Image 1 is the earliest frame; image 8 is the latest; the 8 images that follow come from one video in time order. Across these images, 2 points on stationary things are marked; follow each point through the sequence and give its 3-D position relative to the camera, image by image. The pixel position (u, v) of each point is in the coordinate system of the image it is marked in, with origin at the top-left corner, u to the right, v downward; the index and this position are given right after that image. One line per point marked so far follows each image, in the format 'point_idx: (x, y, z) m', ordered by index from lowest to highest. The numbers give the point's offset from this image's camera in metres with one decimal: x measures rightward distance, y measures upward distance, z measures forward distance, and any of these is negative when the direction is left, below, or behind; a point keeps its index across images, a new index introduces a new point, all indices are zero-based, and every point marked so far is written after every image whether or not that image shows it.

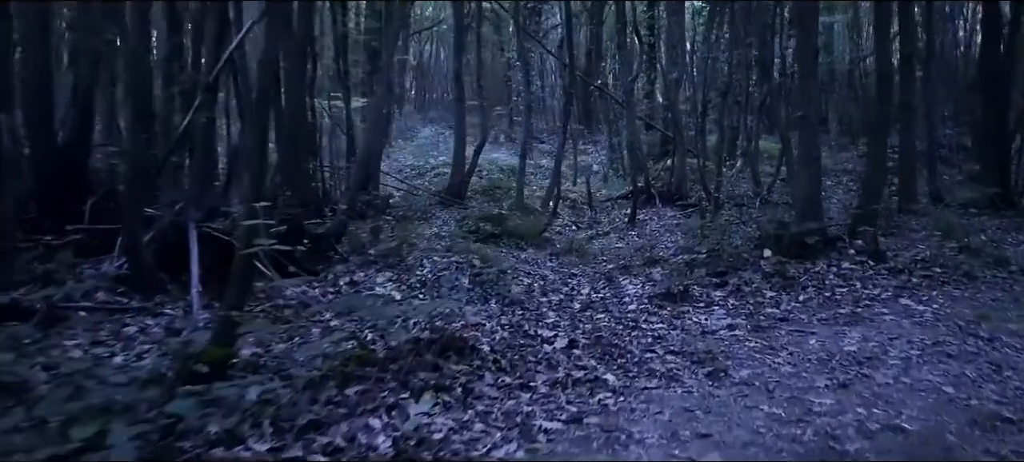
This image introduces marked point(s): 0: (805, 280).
0: (+1.5, -0.3, +8.1) m
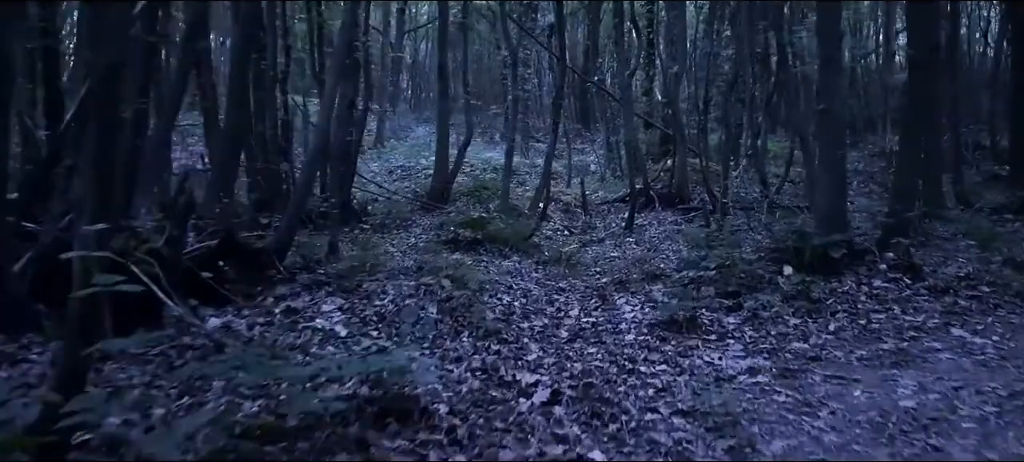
0: (+1.4, -0.3, +6.9) m
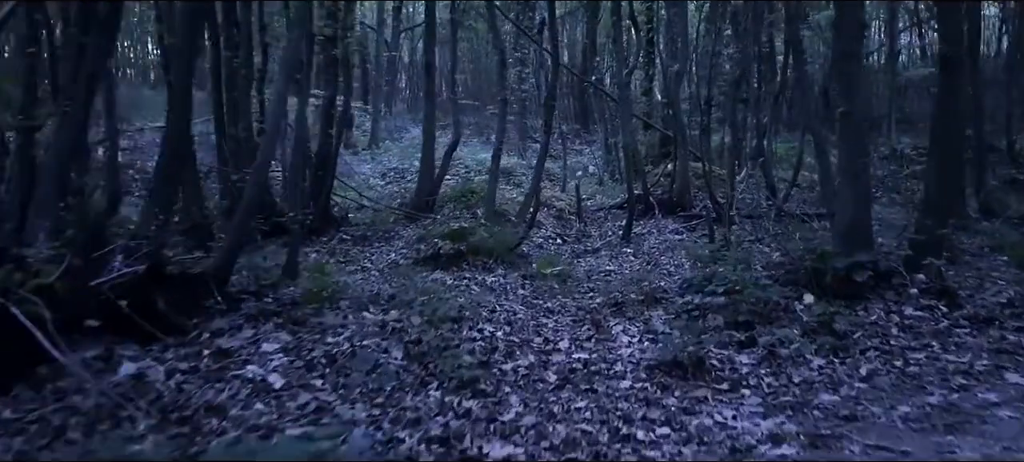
0: (+1.3, -0.4, +5.9) m
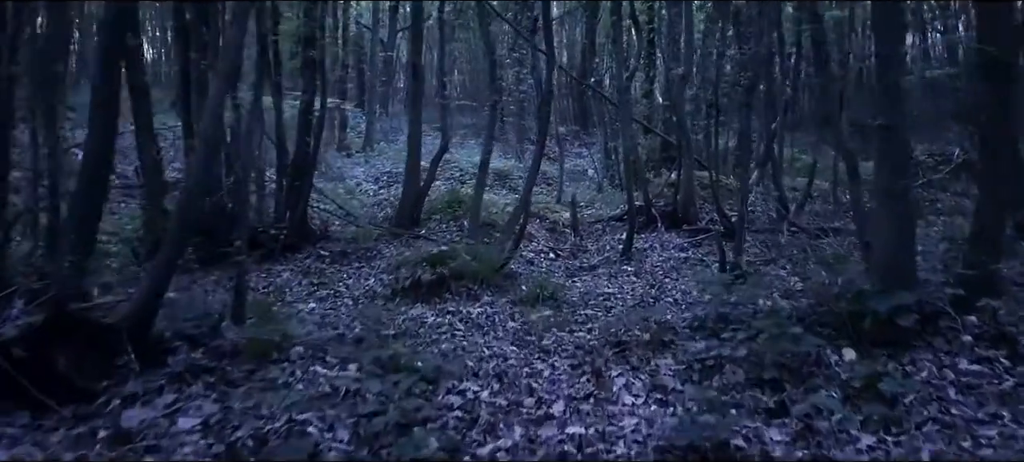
0: (+1.2, -0.5, +4.9) m
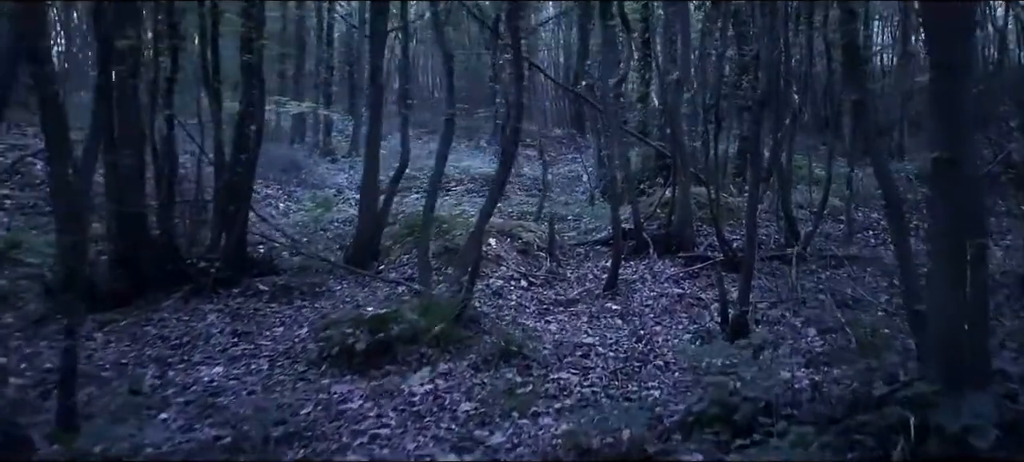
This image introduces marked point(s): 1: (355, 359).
0: (+1.0, -0.8, +3.2) m
1: (-0.7, -0.6, +7.4) m
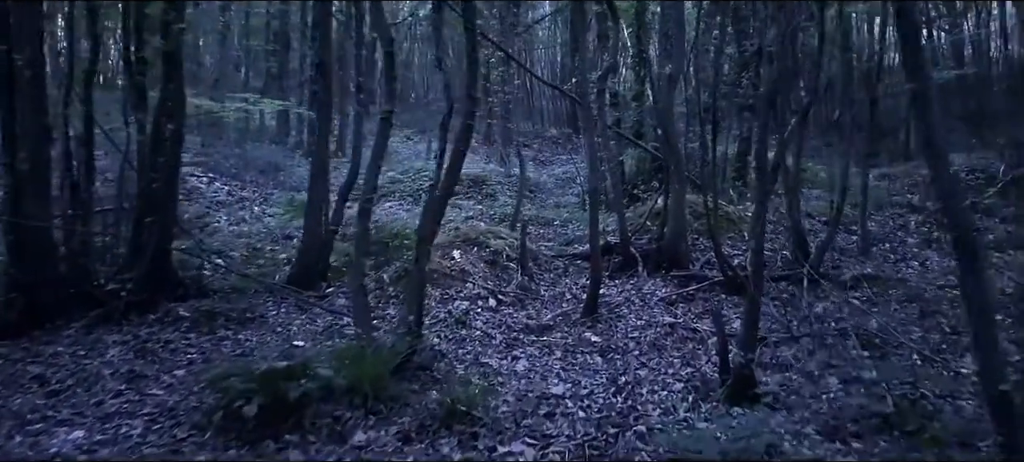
0: (+0.8, -0.9, +1.6) m
1: (-0.9, -0.7, +5.8) m
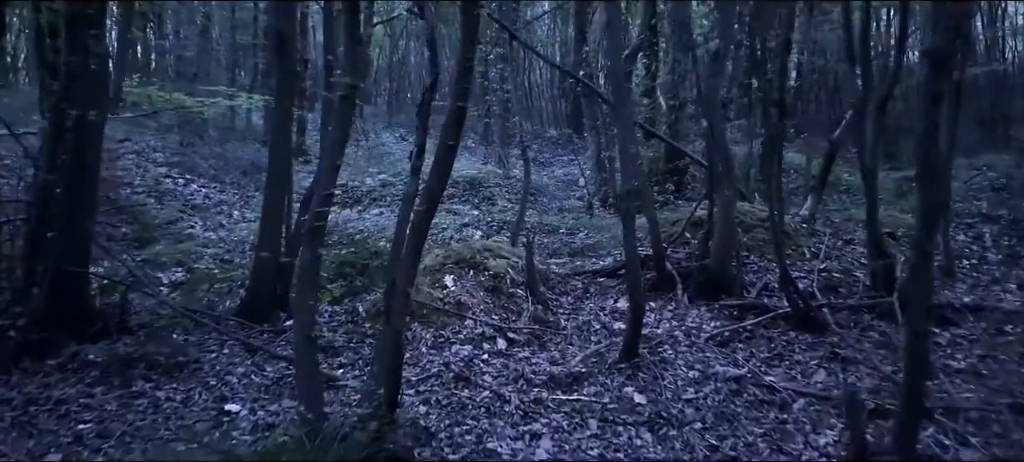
0: (+0.9, -0.9, -0.6) m
1: (-0.9, -0.7, +3.6) m
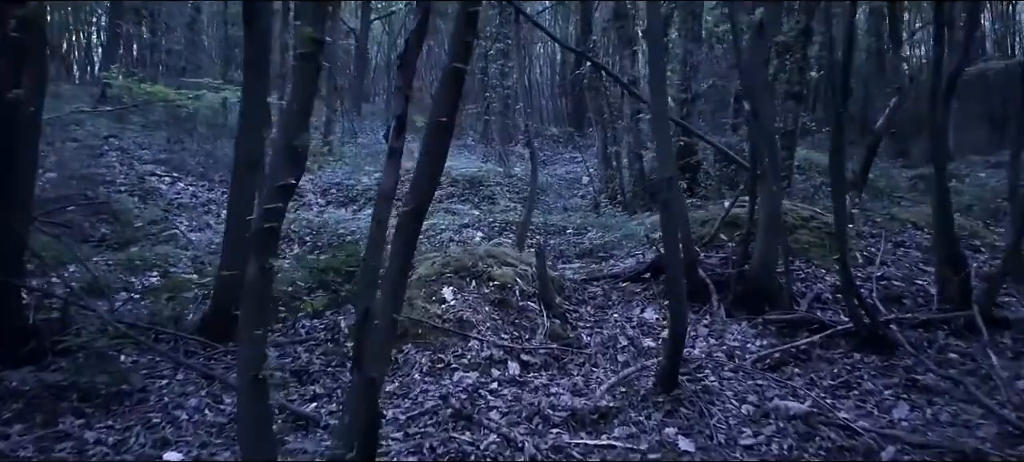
0: (+0.9, -0.9, -1.8) m
1: (-0.8, -0.7, +2.4) m
